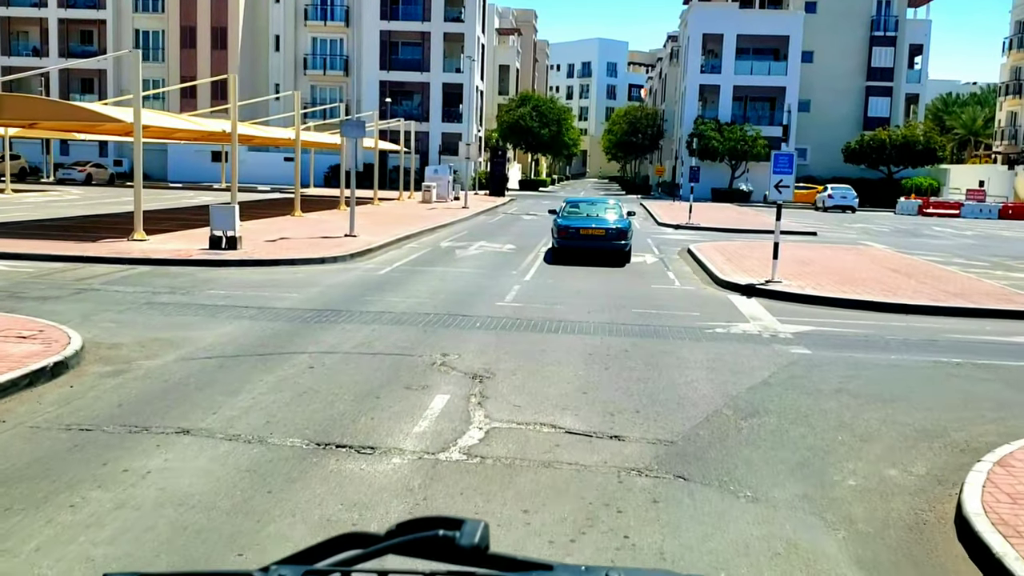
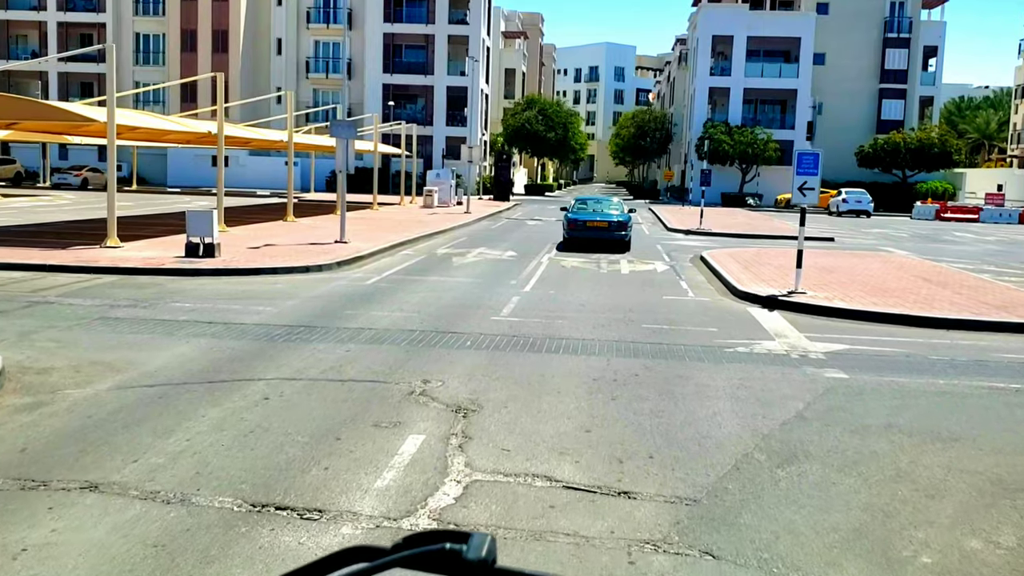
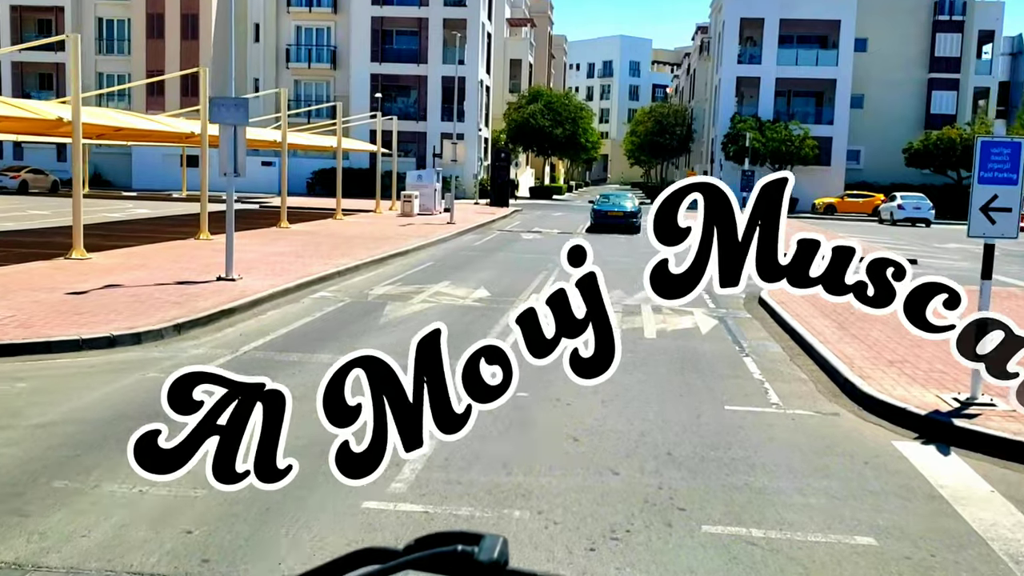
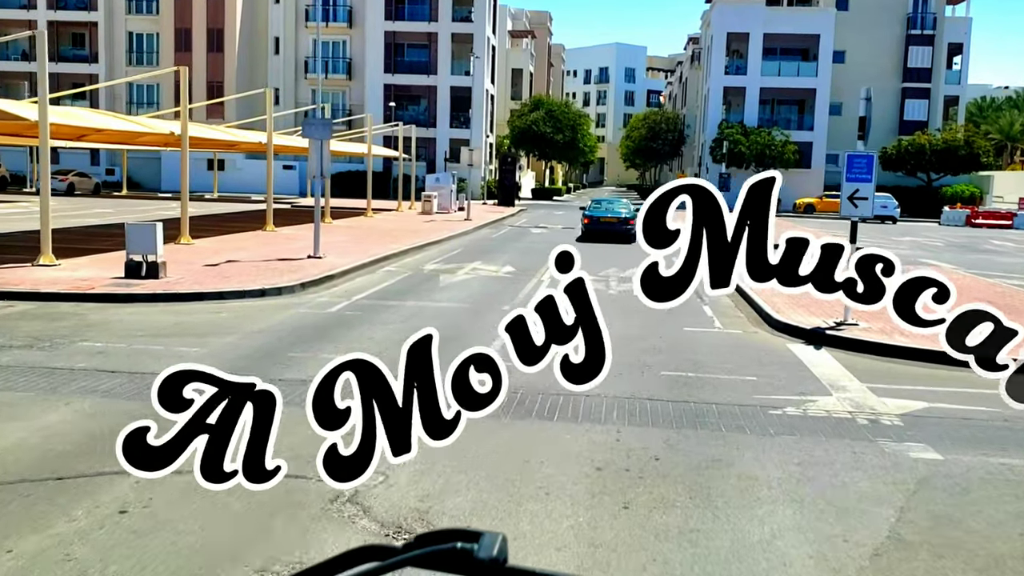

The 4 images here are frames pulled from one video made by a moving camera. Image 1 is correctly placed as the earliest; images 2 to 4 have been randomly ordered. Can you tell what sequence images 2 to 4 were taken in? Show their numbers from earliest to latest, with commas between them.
2, 4, 3
